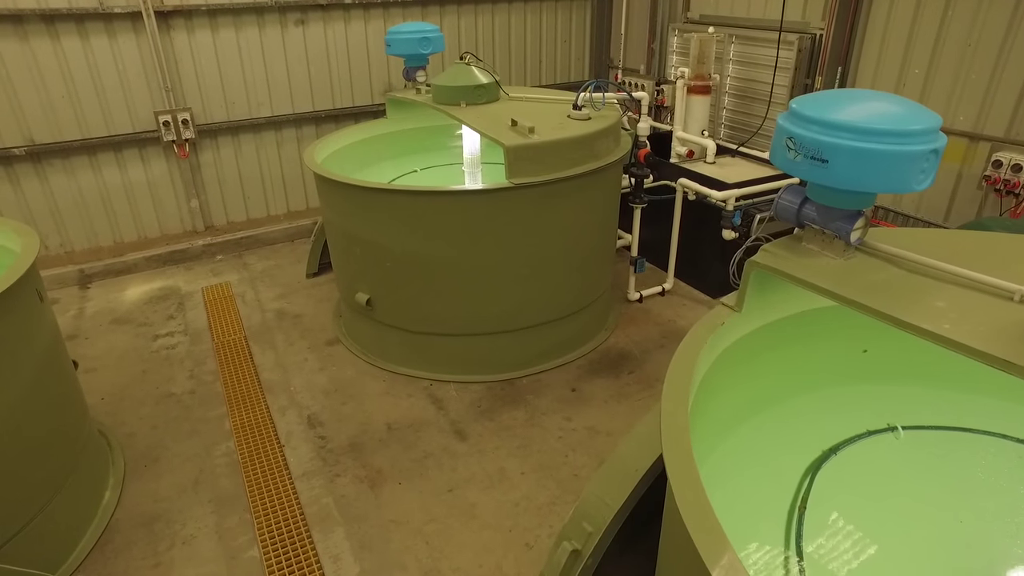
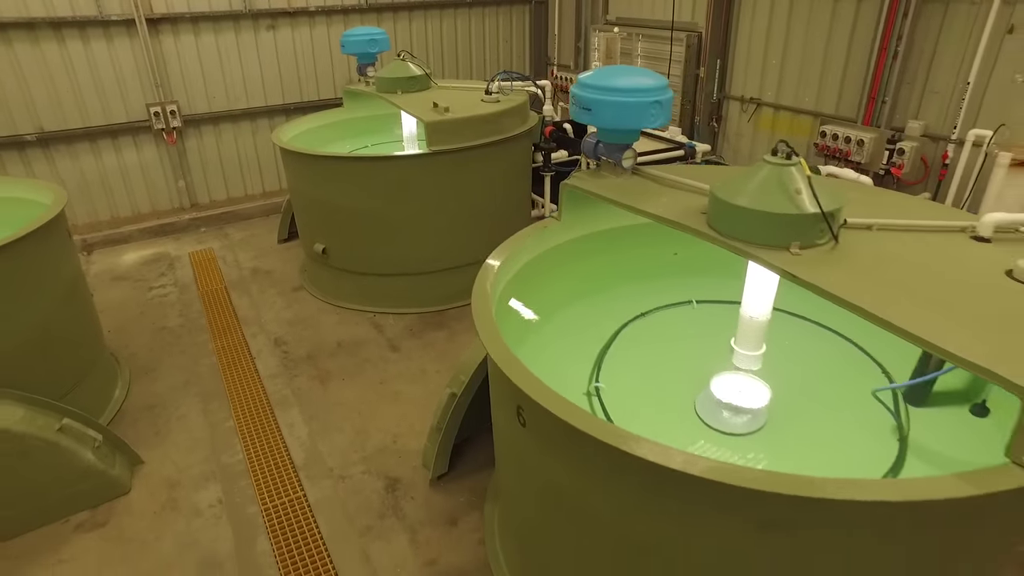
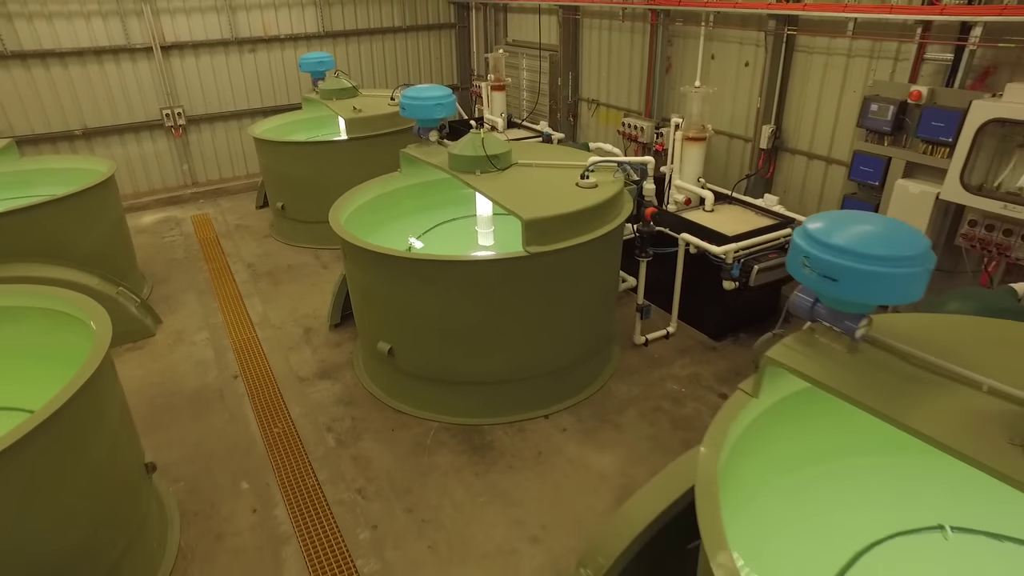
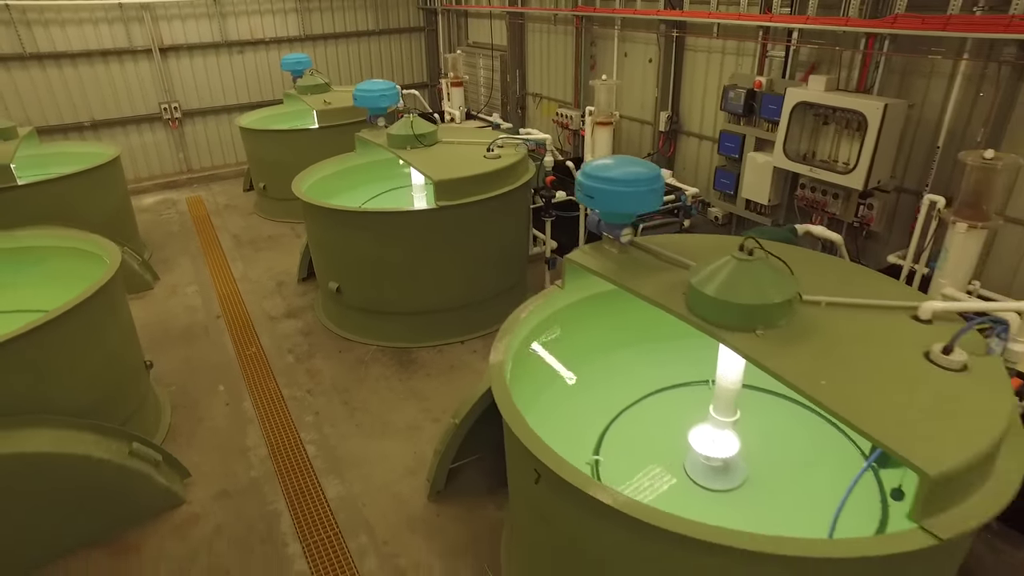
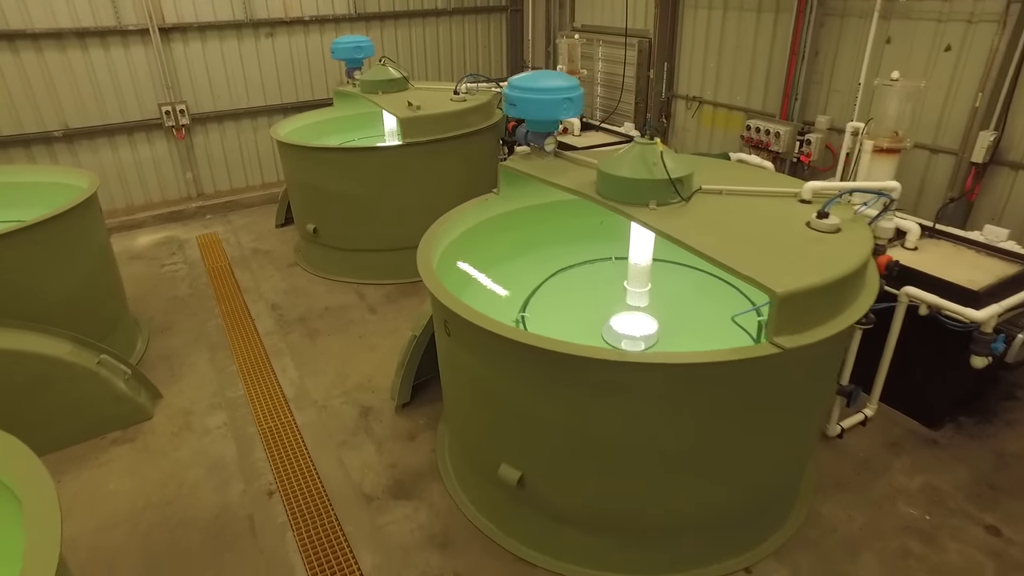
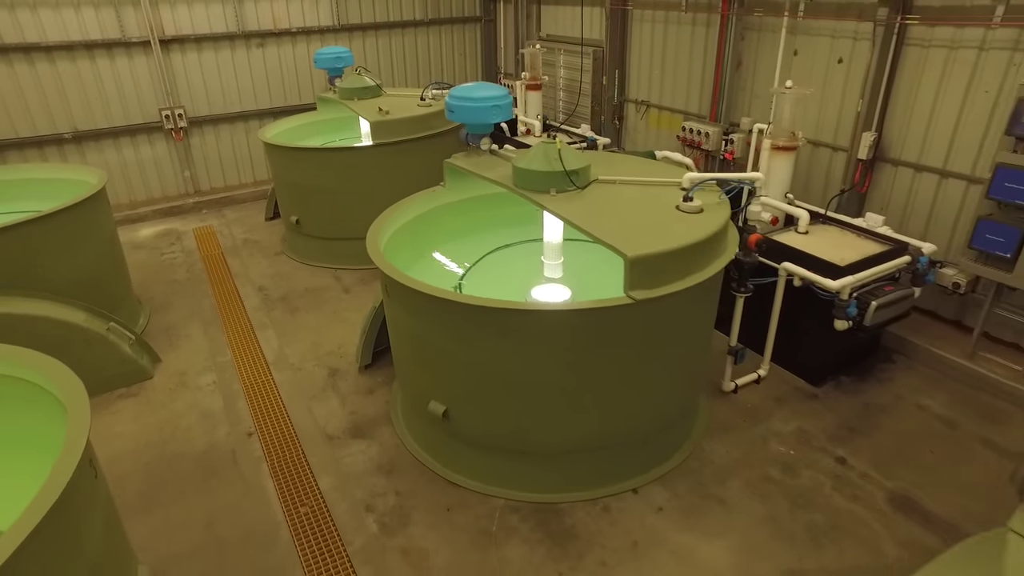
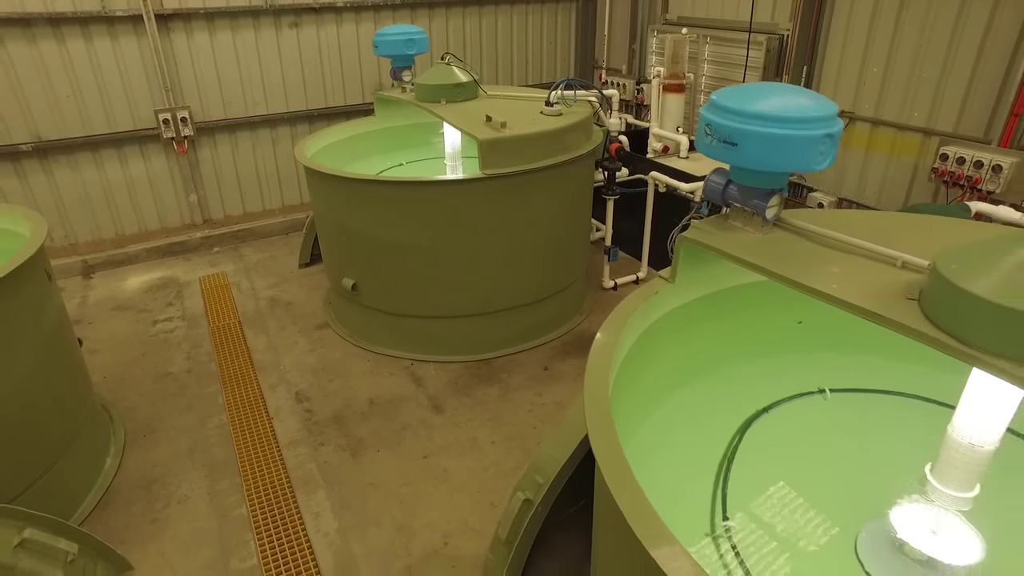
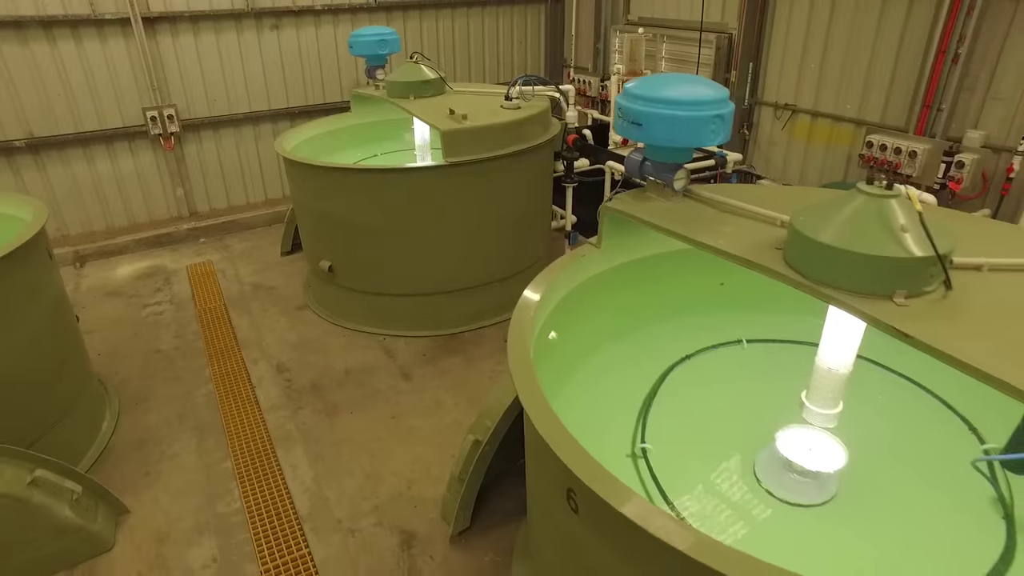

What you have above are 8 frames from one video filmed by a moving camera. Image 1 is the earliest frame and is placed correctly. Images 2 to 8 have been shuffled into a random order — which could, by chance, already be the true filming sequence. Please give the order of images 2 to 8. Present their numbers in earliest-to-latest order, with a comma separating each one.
7, 8, 2, 5, 6, 3, 4
